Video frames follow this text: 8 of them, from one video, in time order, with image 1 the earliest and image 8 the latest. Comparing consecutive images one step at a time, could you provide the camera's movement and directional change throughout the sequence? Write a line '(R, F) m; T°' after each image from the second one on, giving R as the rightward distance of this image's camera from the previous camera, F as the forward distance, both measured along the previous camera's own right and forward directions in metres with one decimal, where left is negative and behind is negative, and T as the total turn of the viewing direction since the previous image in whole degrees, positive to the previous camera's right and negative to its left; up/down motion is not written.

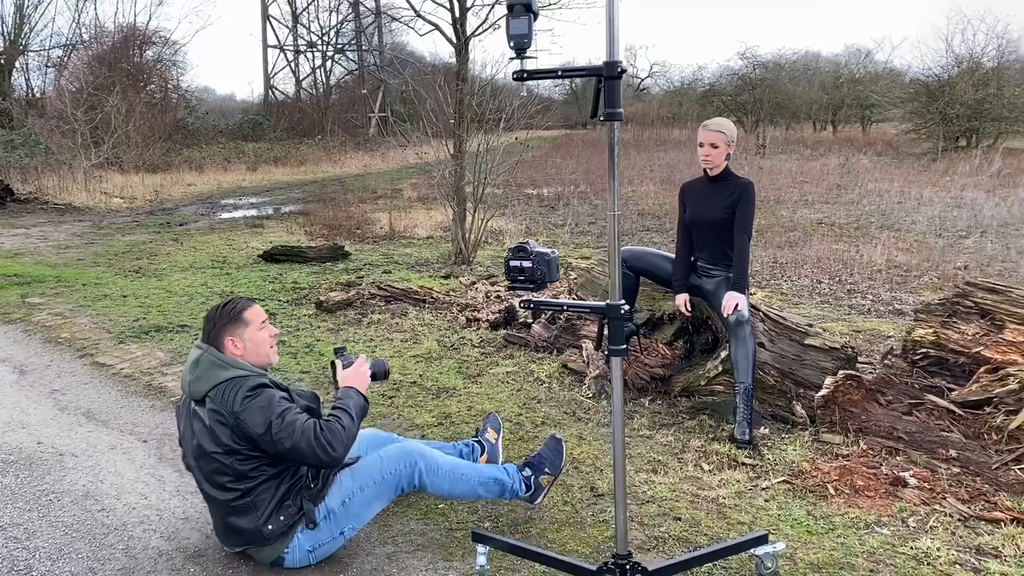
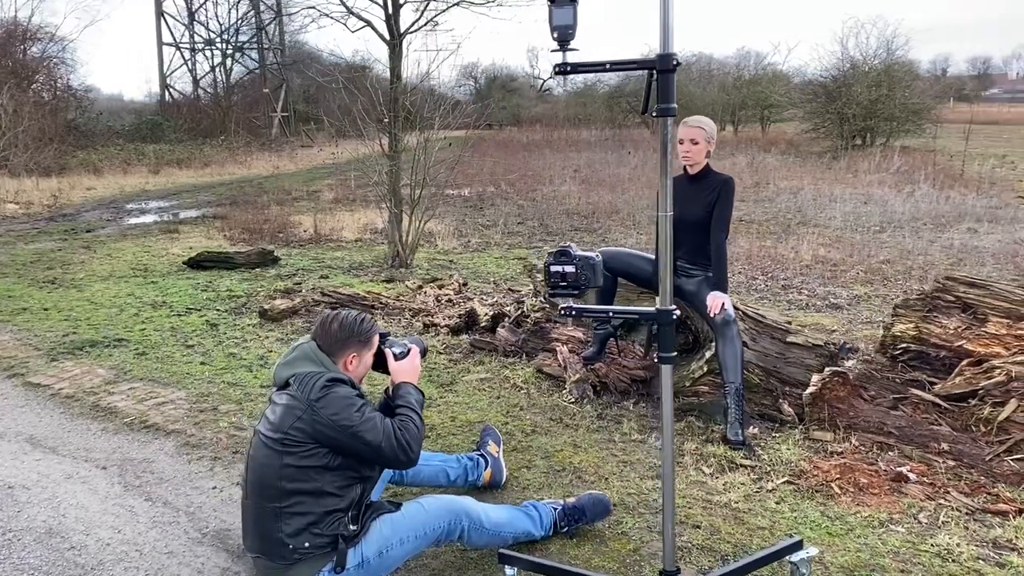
(-0.4, +0.2) m; +6°
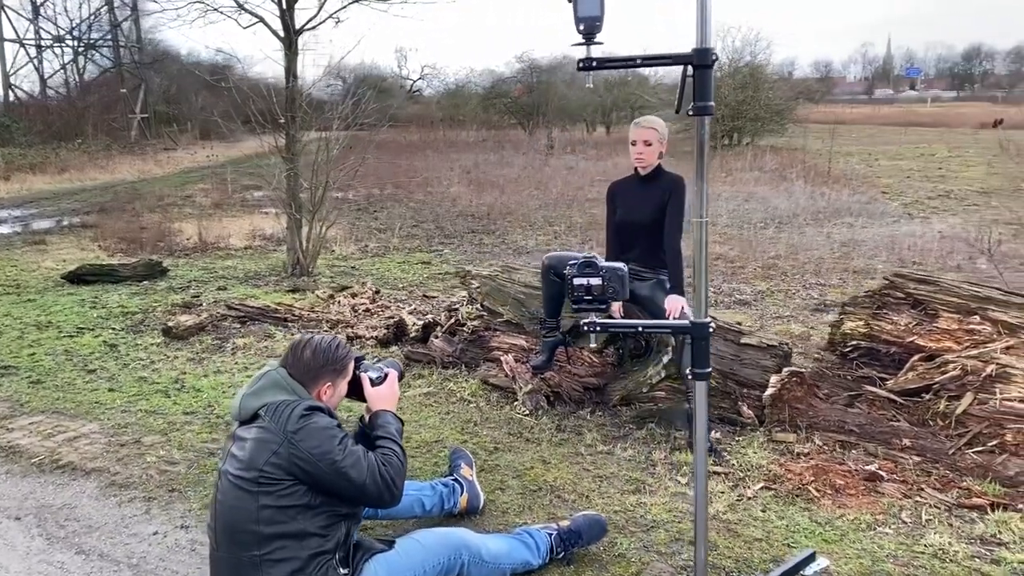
(-0.4, +0.2) m; +8°
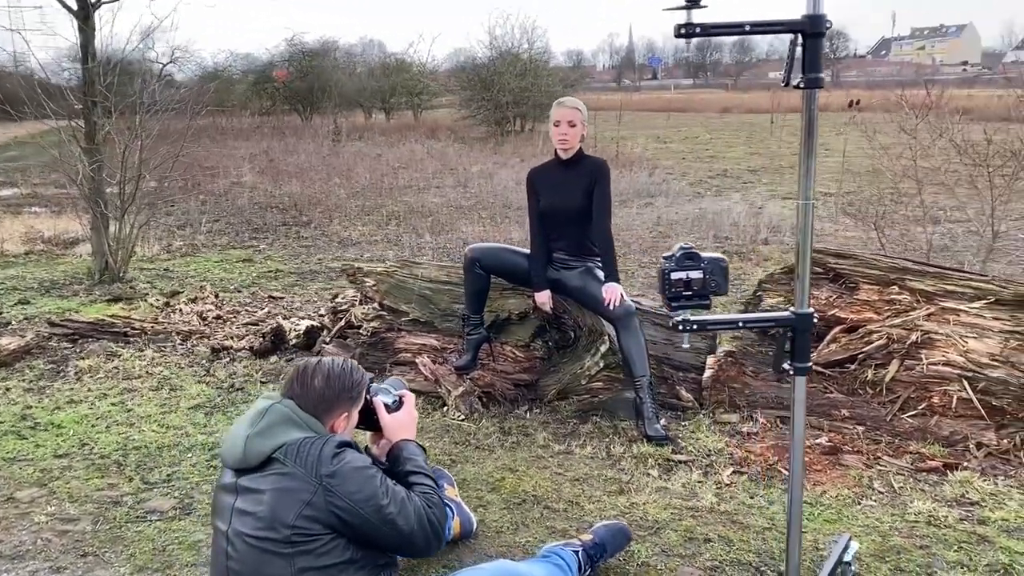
(-0.7, +0.4) m; +15°
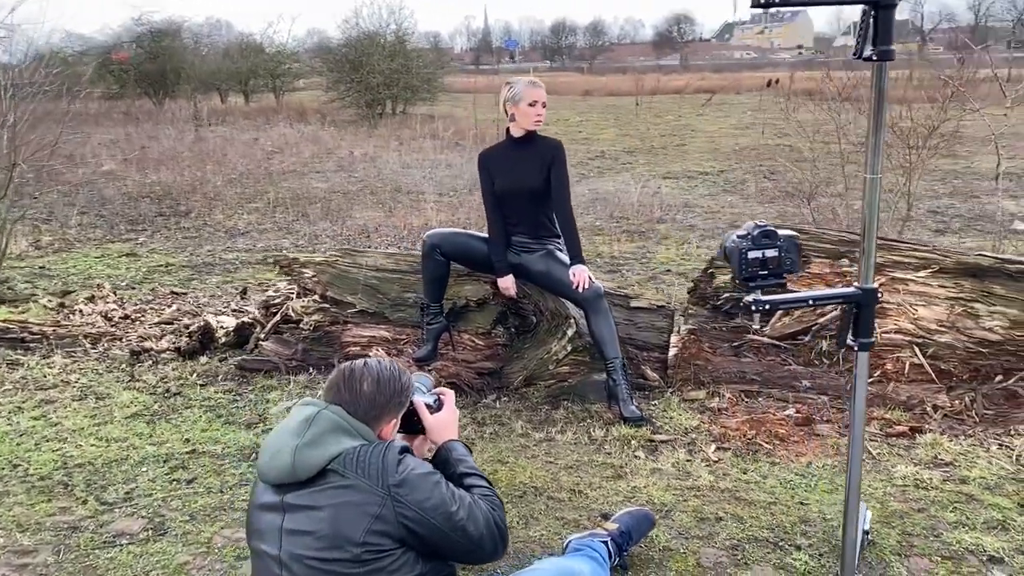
(-0.5, +0.2) m; +9°
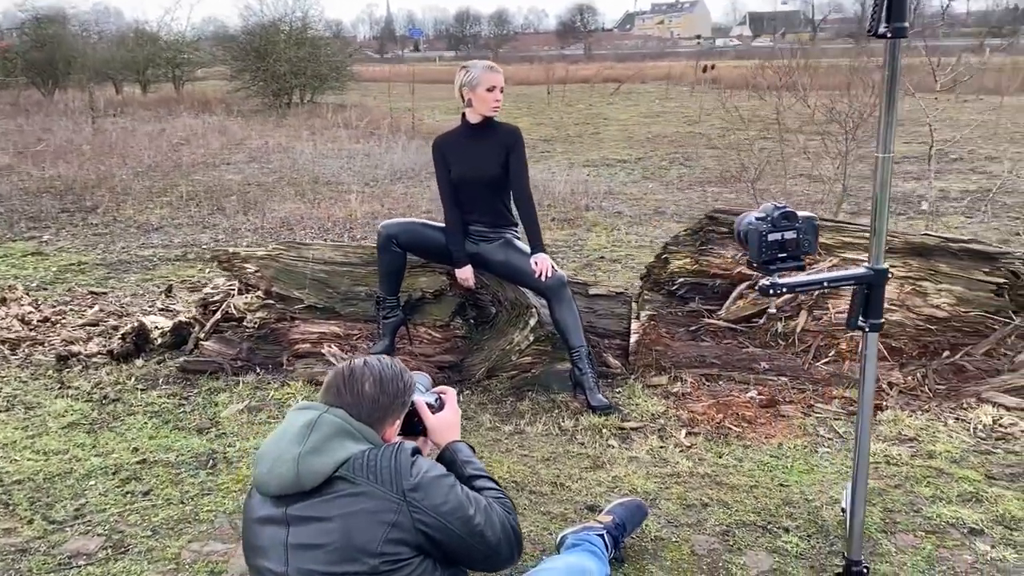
(-0.2, +0.1) m; +6°
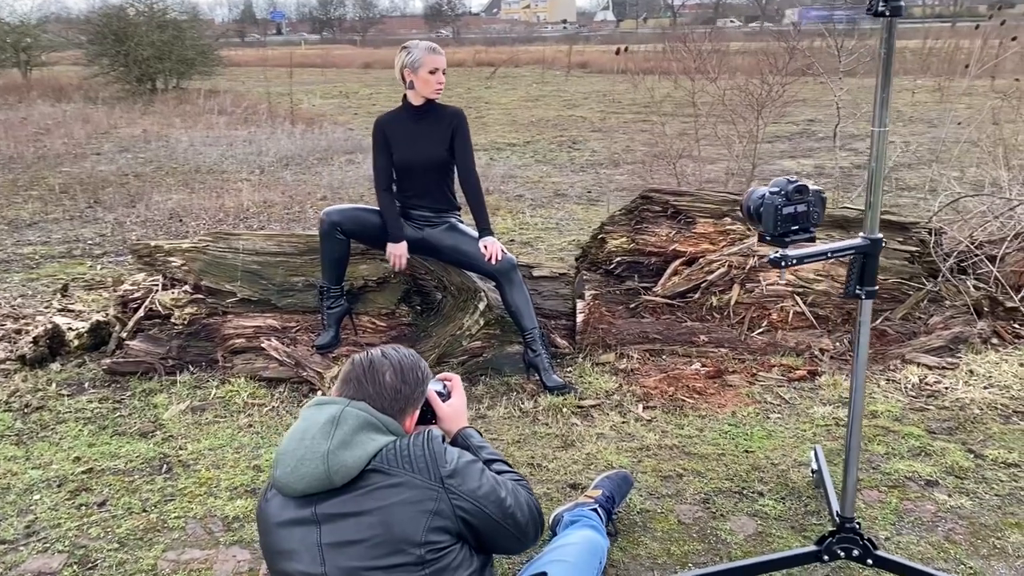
(-0.3, 0.0) m; +8°
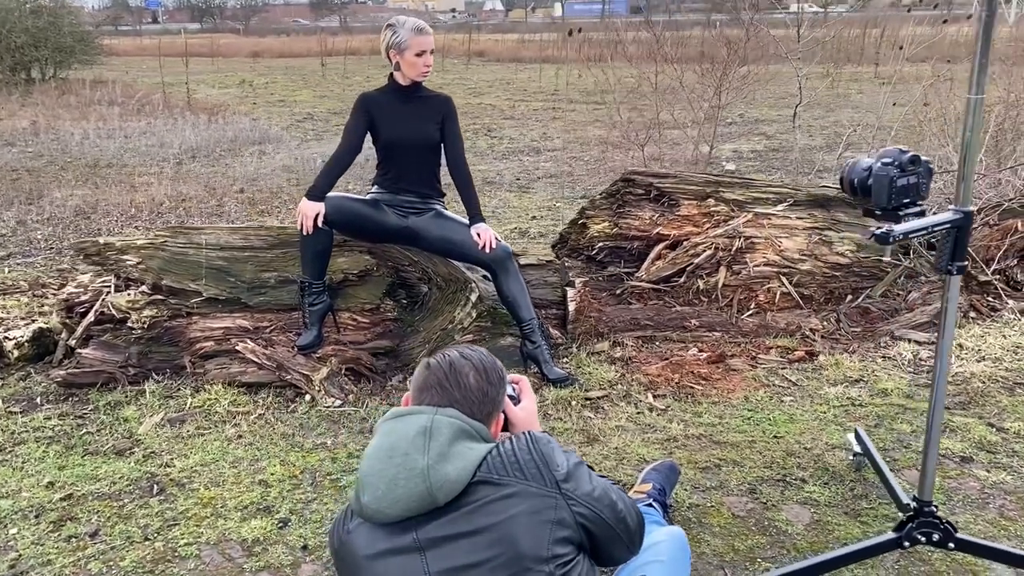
(-0.4, +0.2) m; +7°
